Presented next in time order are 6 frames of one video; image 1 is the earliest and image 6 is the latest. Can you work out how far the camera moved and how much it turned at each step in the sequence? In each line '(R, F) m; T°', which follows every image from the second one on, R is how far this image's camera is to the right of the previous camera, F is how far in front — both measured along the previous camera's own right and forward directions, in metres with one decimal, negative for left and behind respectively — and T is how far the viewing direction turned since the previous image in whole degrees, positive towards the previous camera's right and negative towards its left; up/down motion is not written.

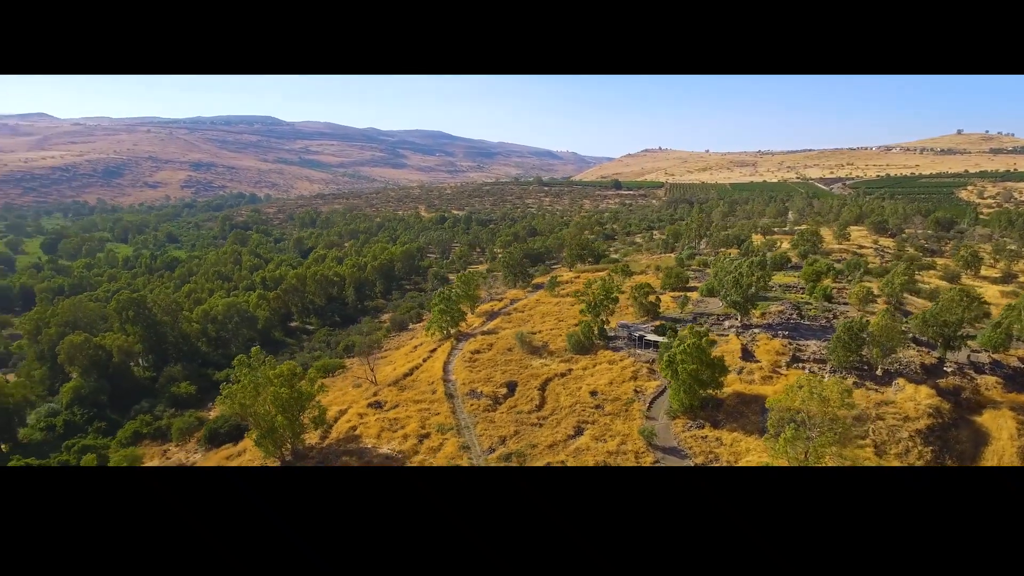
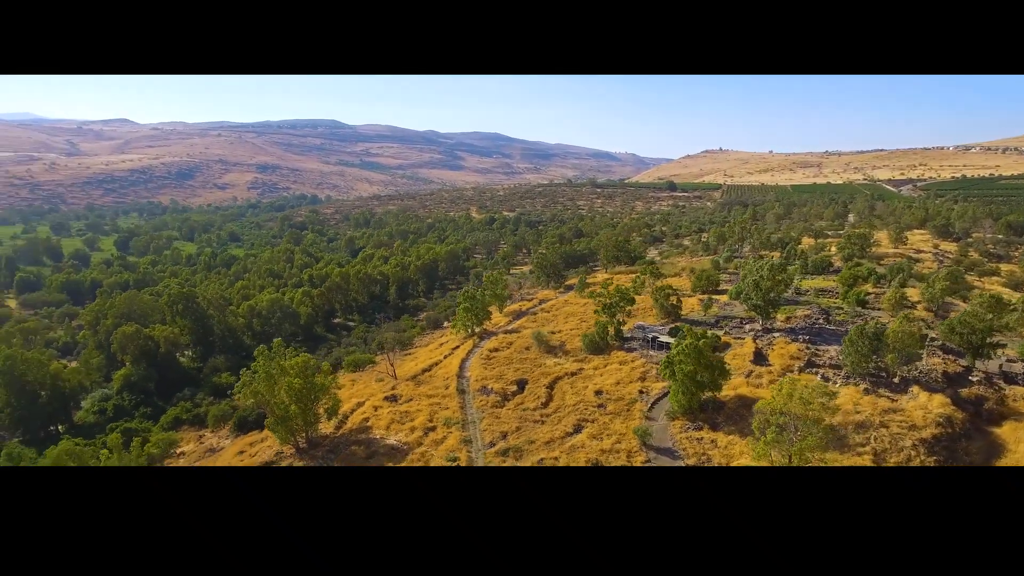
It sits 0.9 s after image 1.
(+0.7, -0.1) m; -5°
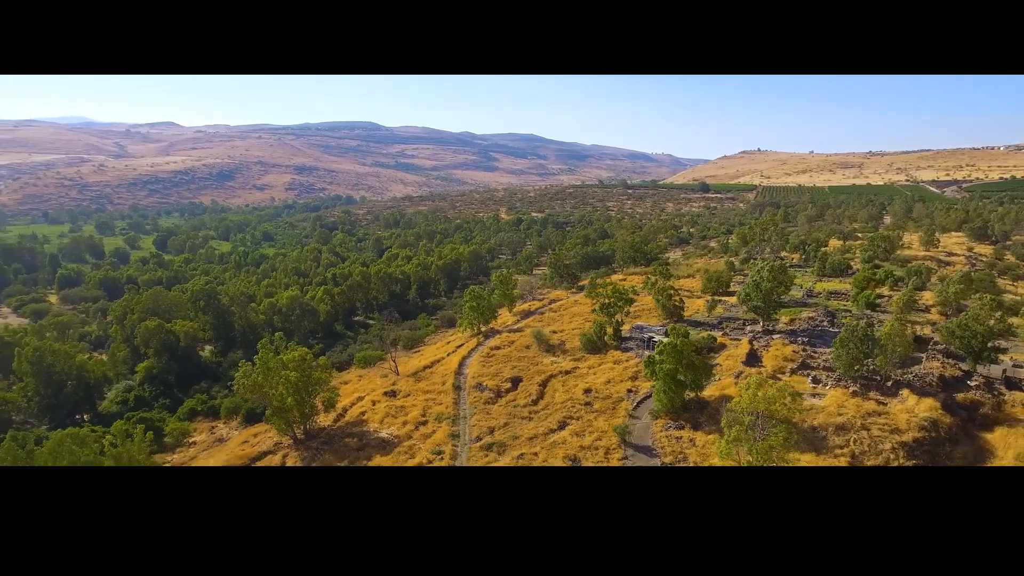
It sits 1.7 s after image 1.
(+0.6, -0.1) m; -3°
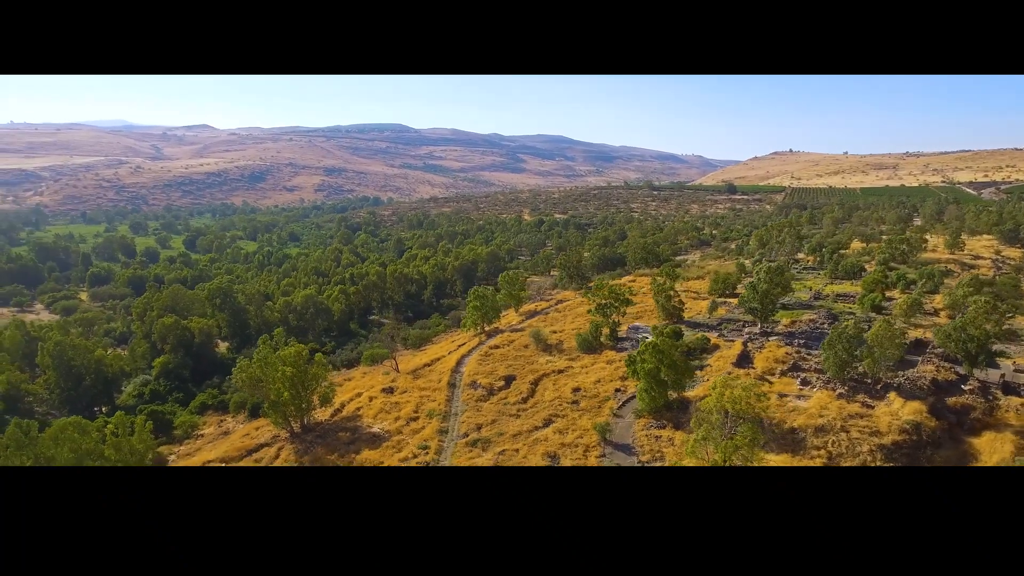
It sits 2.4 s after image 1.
(+0.5, -0.1) m; -2°
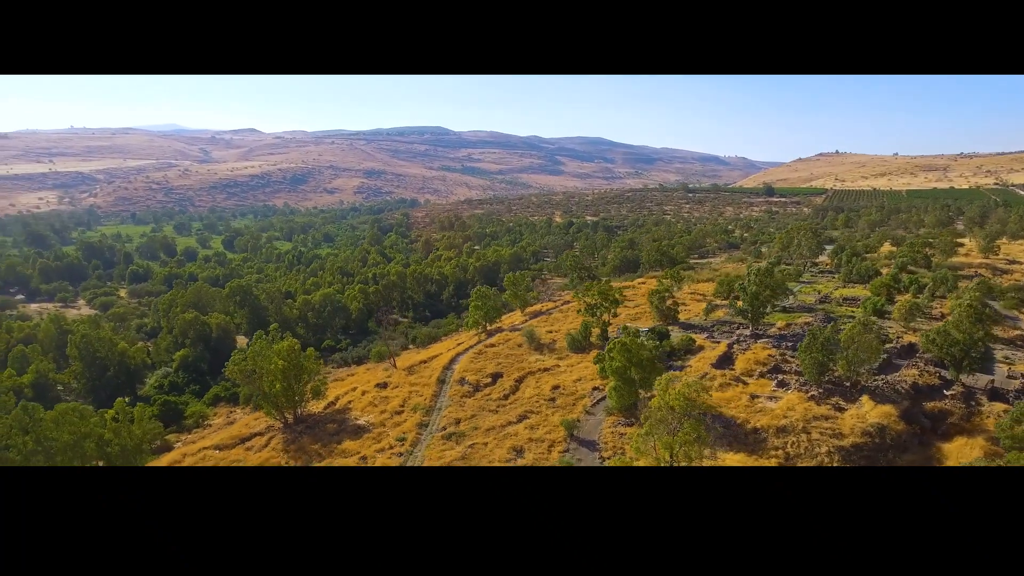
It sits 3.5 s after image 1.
(+0.8, -0.2) m; -3°
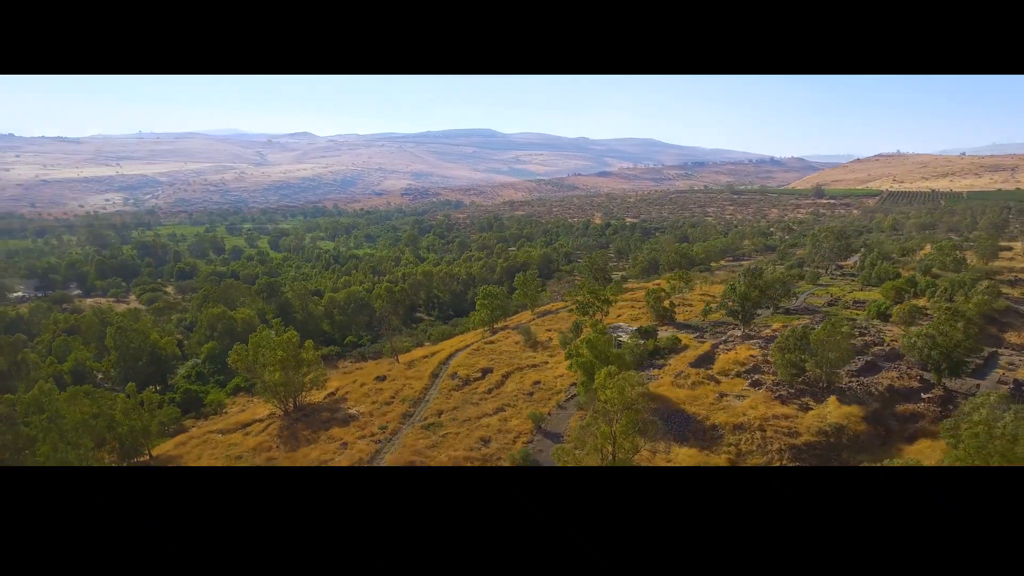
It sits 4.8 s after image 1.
(+1.0, -0.3) m; -4°
